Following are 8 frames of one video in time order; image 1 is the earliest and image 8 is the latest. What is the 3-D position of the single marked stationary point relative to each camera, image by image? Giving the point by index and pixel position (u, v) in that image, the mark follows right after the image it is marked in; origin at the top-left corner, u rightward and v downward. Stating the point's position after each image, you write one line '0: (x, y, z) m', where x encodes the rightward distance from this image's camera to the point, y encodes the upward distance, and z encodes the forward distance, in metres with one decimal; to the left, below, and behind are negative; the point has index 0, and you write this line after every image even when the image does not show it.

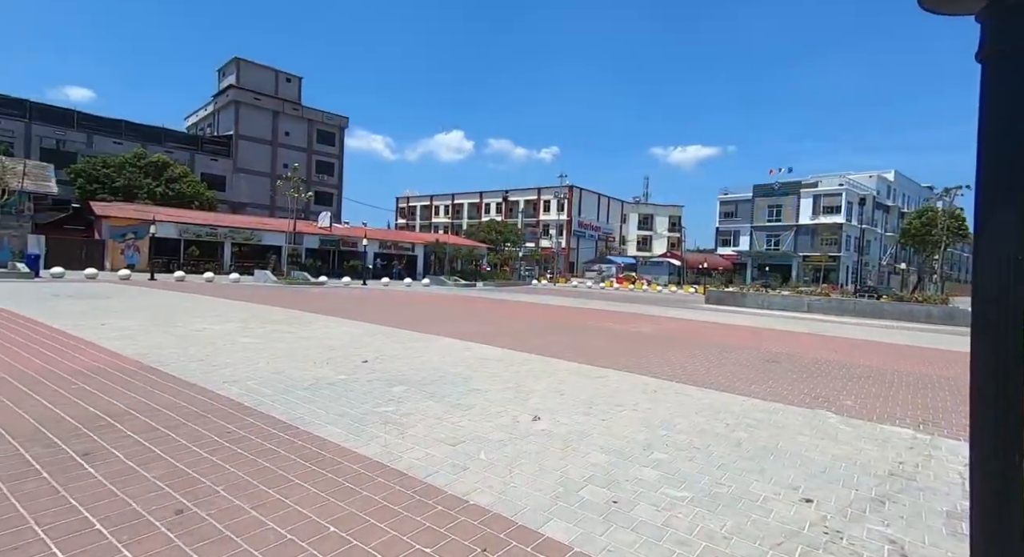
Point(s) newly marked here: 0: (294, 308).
0: (-6.1, -0.8, +16.3) m
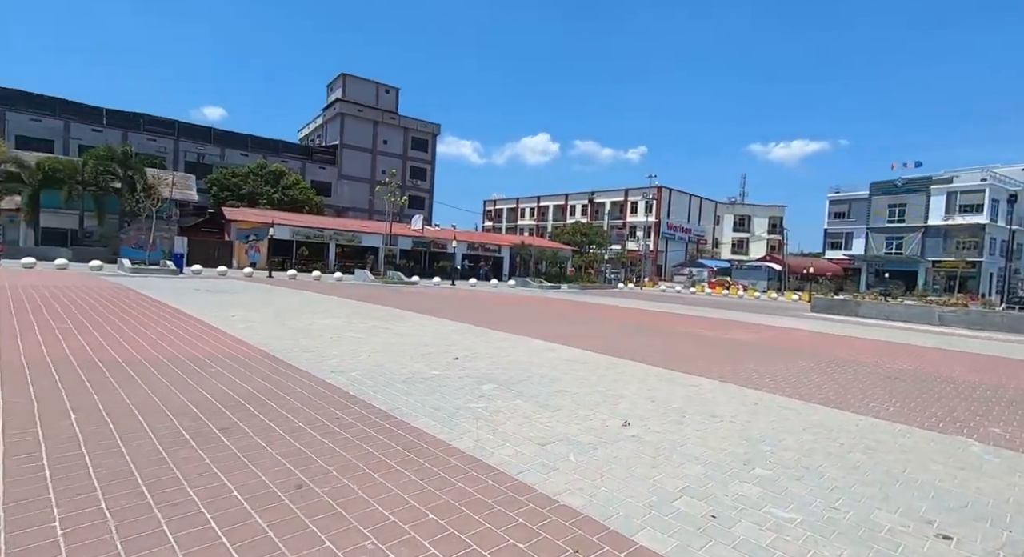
0: (-3.6, -0.8, +17.0) m
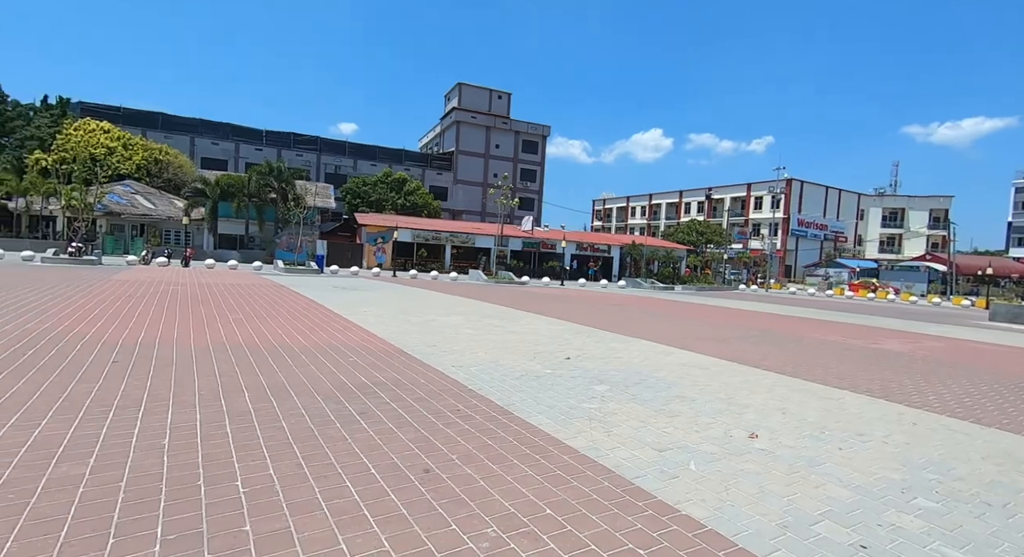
0: (-0.3, -0.8, +17.3) m
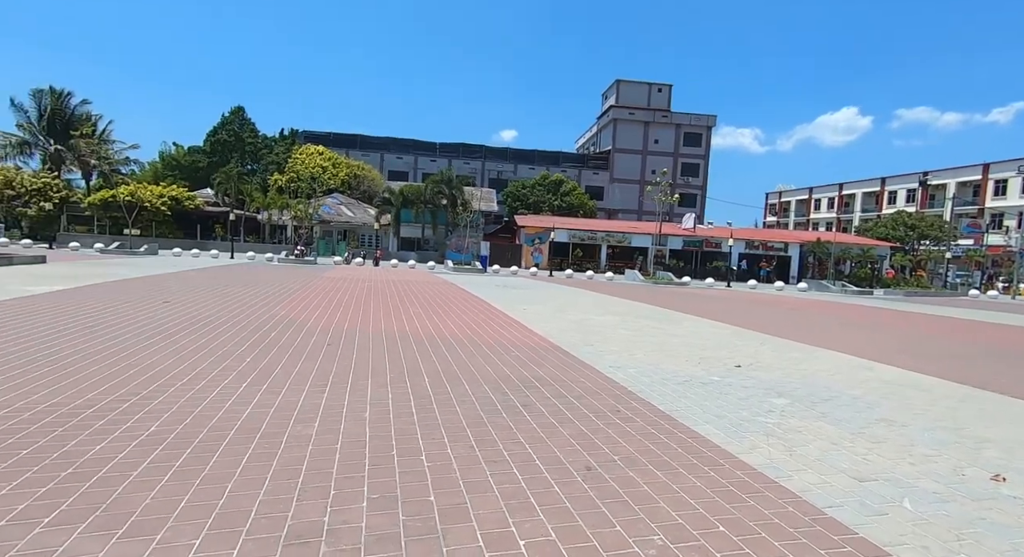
0: (+4.3, -0.8, +16.5) m
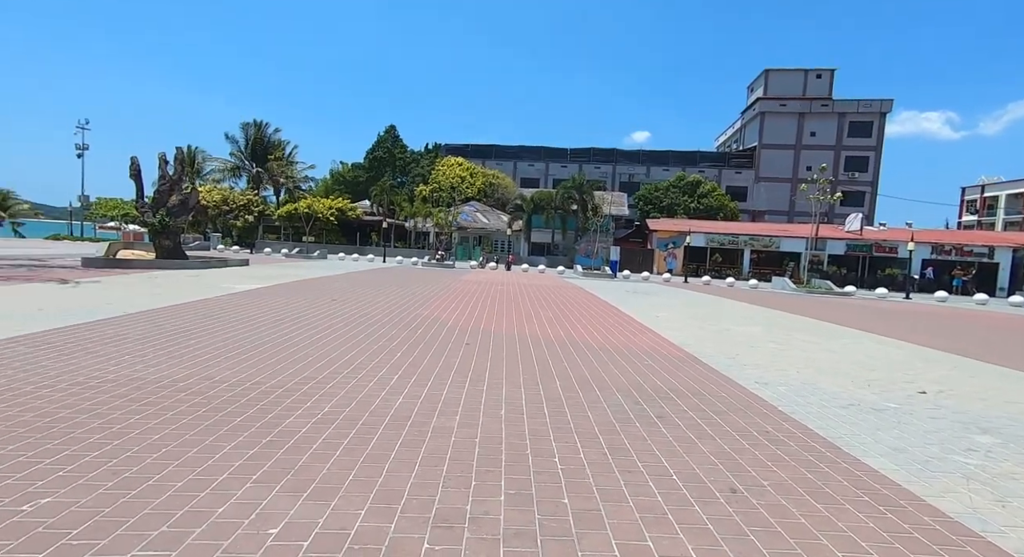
0: (+7.8, -1.1, +14.5) m
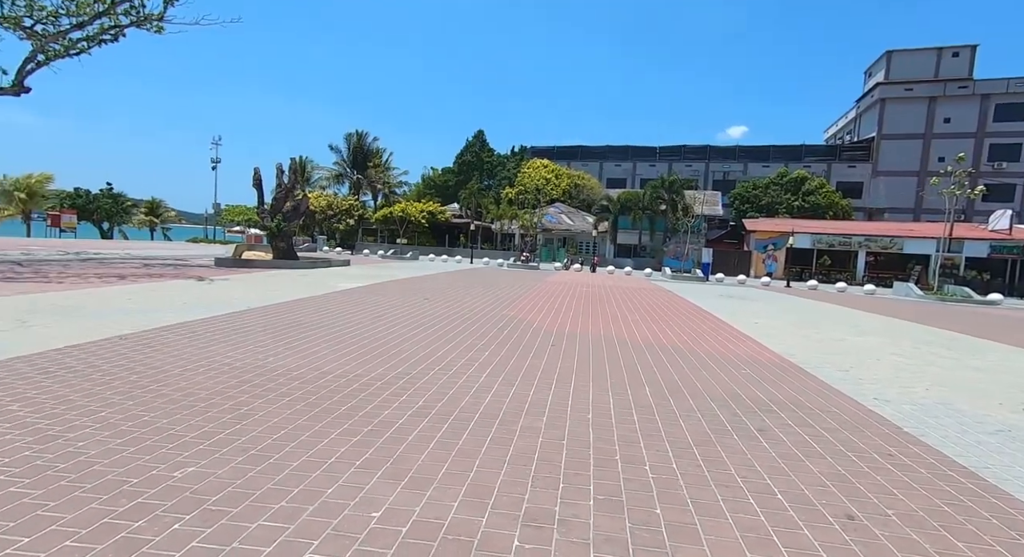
0: (+9.9, -1.2, +12.7) m
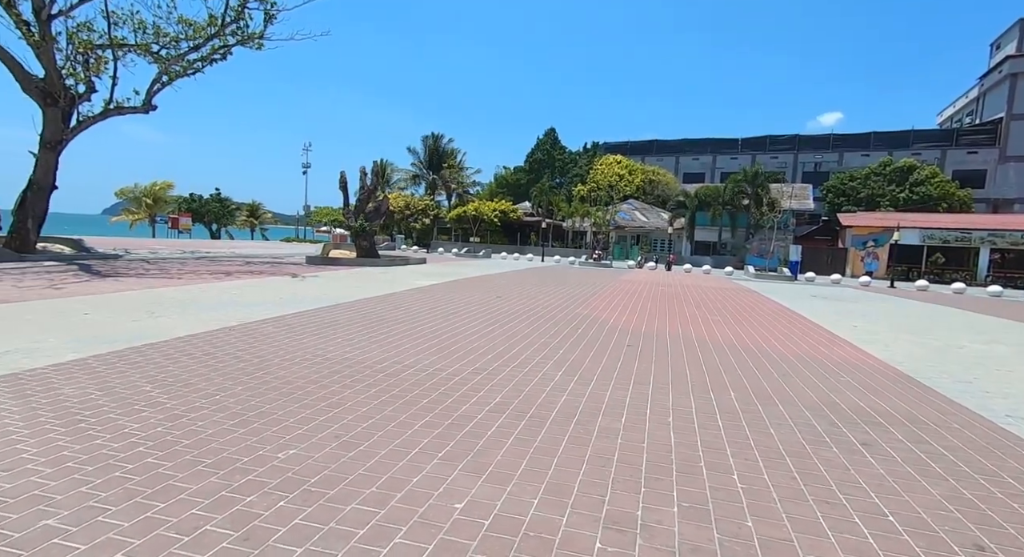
0: (+11.6, -1.2, +10.8) m
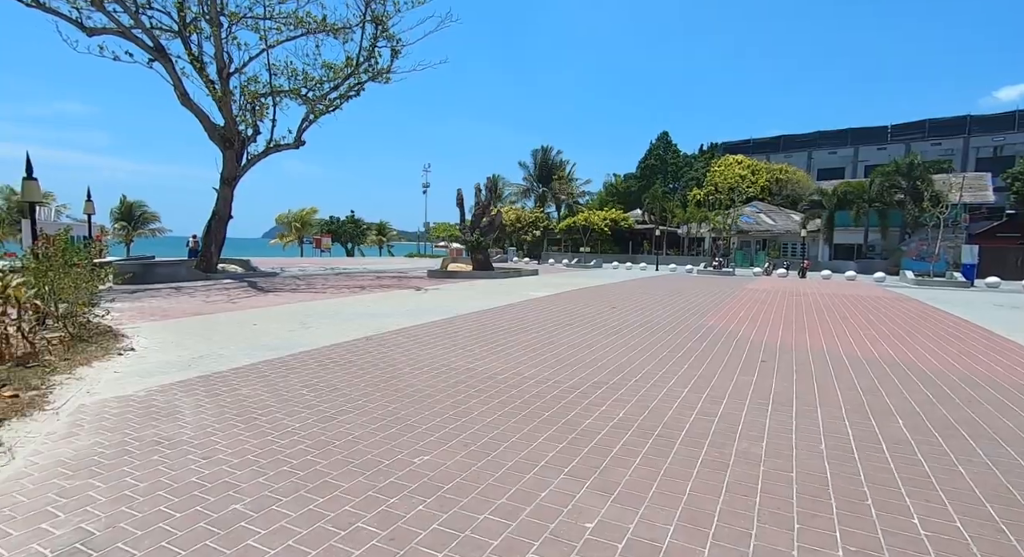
0: (+14.0, -1.1, +7.4) m
